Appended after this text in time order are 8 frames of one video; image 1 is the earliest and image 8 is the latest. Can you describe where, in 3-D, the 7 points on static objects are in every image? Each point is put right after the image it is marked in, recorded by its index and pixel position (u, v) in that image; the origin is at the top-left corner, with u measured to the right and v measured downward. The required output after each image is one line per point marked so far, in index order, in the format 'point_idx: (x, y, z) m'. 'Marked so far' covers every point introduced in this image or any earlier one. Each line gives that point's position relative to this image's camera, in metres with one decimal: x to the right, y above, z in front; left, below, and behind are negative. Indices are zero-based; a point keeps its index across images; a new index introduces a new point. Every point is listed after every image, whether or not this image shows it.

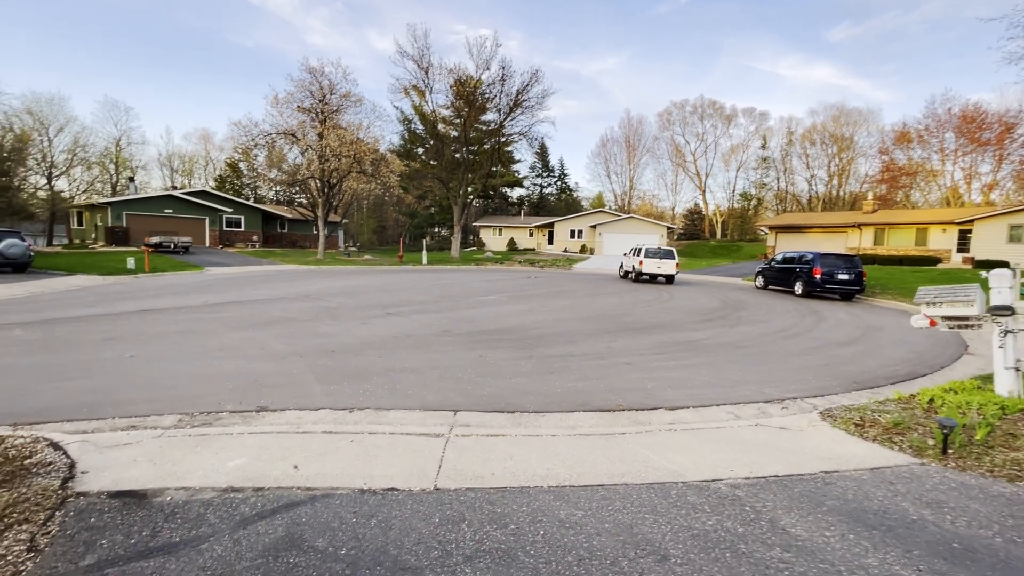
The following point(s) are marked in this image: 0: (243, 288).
0: (-9.9, 0.0, +17.7) m
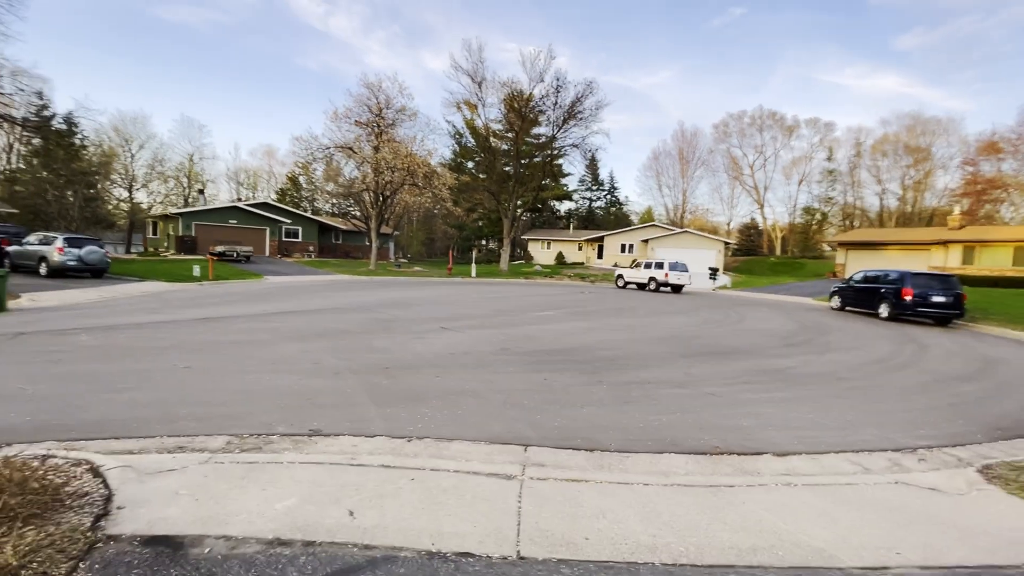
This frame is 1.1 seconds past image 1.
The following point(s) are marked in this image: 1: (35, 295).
0: (-7.9, -0.3, +17.8) m
1: (-16.0, -0.2, +16.2) m
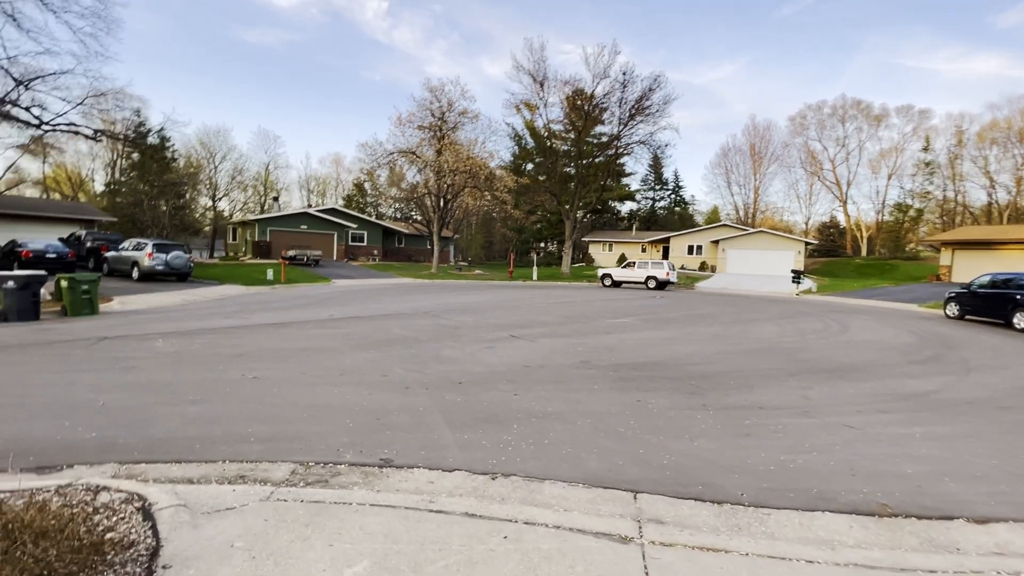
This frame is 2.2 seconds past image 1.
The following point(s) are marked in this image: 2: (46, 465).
0: (-5.4, -0.5, +17.7) m
1: (-13.7, -0.4, +17.1) m
2: (-4.4, -1.7, +4.5) m
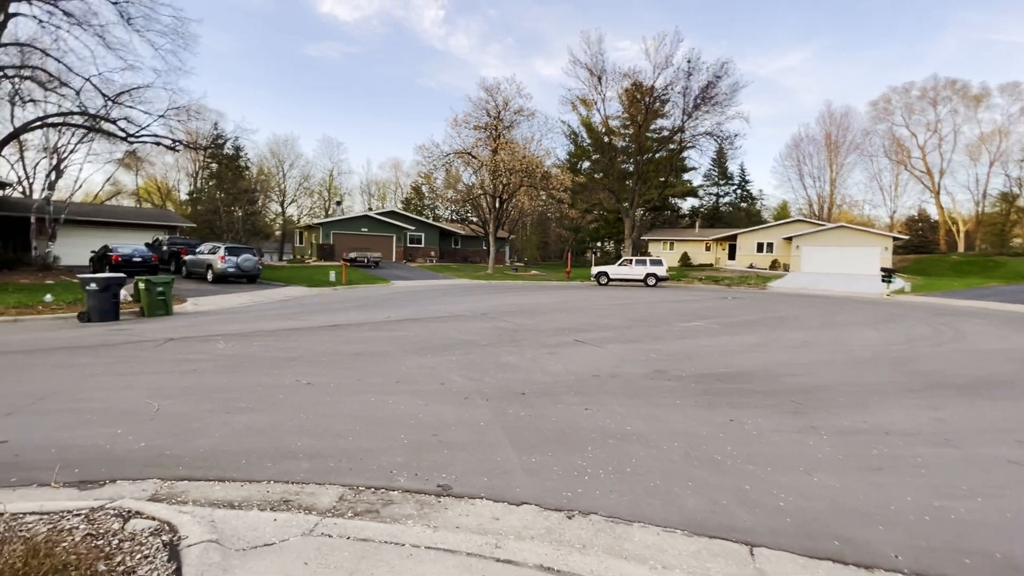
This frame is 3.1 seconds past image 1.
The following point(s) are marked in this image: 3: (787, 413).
0: (-3.2, -0.5, +17.4) m
1: (-11.6, -0.4, +17.8) m
2: (-3.7, -1.7, +4.2) m
3: (+3.5, -1.6, +6.2) m
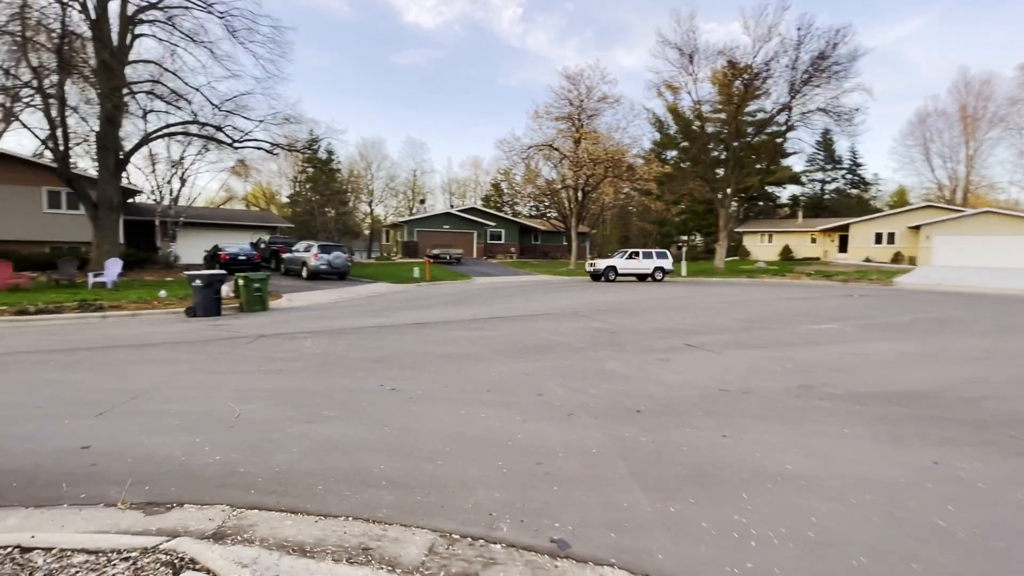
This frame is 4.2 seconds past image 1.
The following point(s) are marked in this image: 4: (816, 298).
0: (-0.2, -0.4, +16.7) m
1: (-8.3, -0.3, +18.4) m
2: (-2.8, -1.7, +3.7) m
3: (+4.7, -1.6, +4.5) m
4: (+10.9, -0.4, +17.2) m
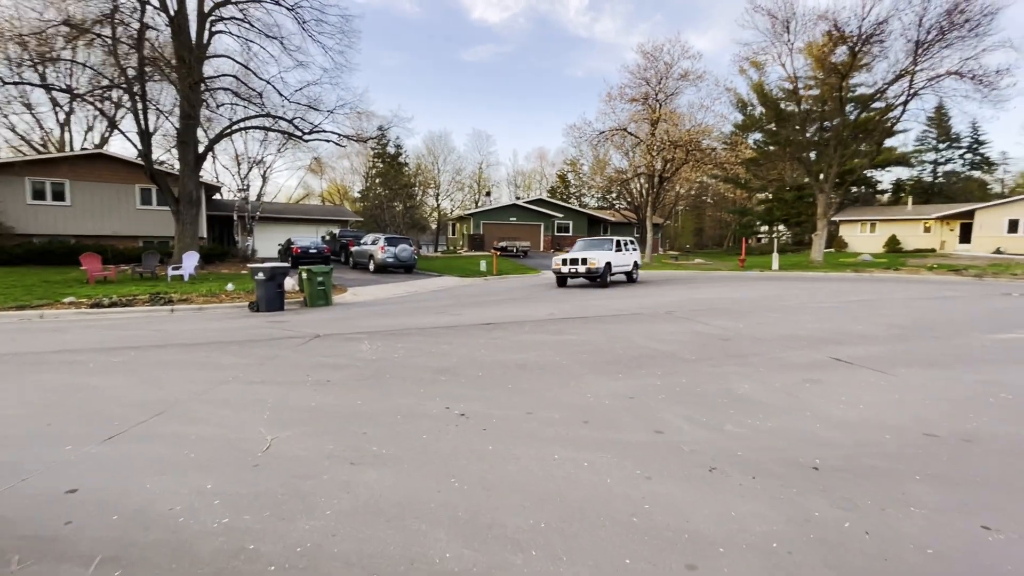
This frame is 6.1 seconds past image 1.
0: (+2.2, -0.2, +14.9) m
1: (-5.6, 0.0, +17.7) m
2: (-2.0, -1.7, +2.5) m
3: (+5.5, -1.6, +2.3) m
4: (+13.3, -0.3, +14.1) m
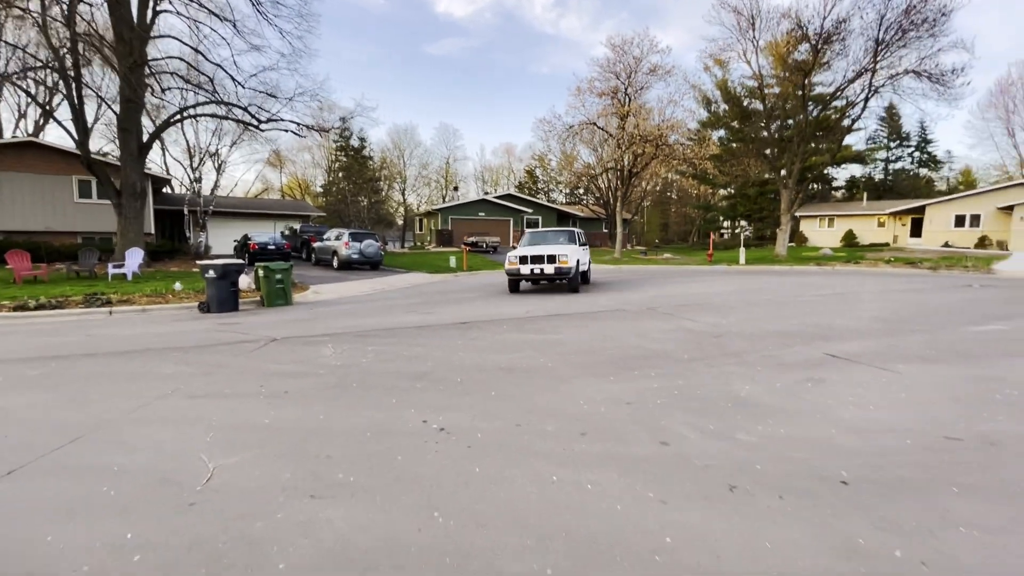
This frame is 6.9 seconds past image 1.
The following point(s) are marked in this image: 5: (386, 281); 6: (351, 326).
0: (+1.4, -0.1, +14.5) m
1: (-6.6, 0.0, +16.7) m
2: (-2.0, -1.7, +1.8) m
3: (+5.5, -1.5, +2.1) m
4: (+12.5, 0.0, +14.3) m
5: (-5.1, +0.3, +19.4) m
6: (-3.1, -0.7, +9.1) m
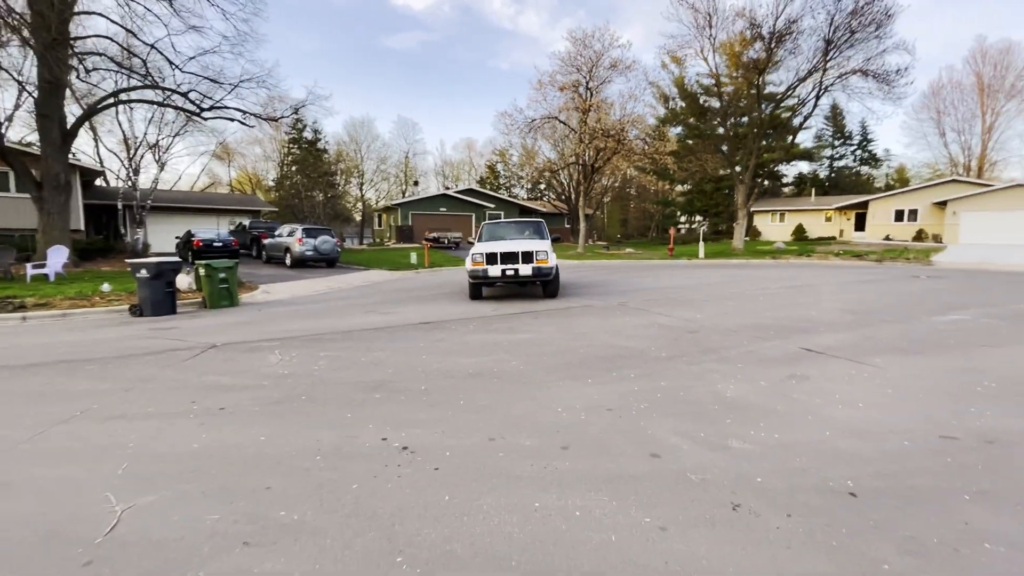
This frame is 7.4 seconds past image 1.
0: (+0.4, 0.0, +14.0) m
1: (-7.8, +0.1, +15.6) m
2: (-2.0, -1.7, +1.1) m
3: (+5.5, -1.5, +2.0) m
4: (+11.5, +0.2, +14.8) m
5: (-6.5, +0.3, +18.5) m
6: (-3.7, -0.7, +8.4) m
